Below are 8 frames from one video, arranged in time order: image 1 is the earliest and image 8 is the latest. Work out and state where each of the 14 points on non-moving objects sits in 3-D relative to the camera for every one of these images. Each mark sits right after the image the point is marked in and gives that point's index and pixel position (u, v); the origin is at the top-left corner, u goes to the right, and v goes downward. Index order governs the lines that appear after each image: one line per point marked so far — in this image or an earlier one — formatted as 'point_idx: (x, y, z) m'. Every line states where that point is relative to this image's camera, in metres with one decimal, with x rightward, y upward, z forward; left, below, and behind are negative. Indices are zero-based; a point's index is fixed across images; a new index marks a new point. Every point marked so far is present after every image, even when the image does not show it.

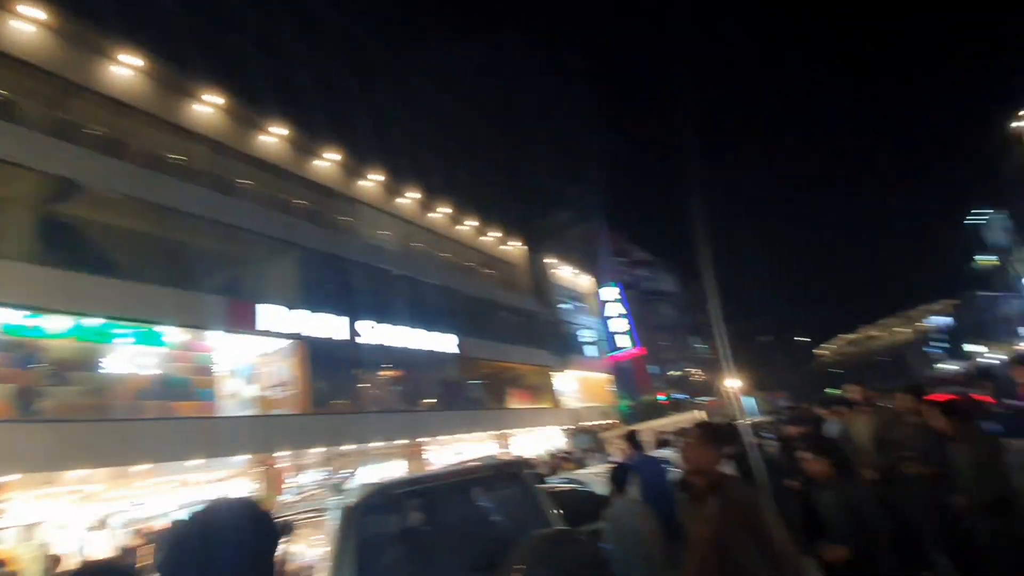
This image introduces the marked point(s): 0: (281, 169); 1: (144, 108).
0: (-7.1, +4.0, +19.3) m
1: (-9.1, +4.7, +15.4) m
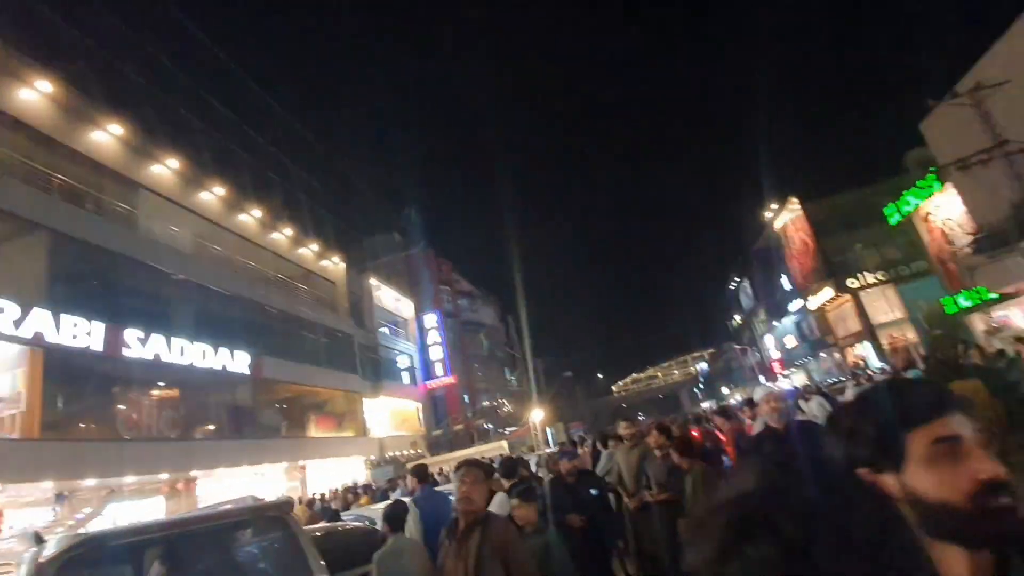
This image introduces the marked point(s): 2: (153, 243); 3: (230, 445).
0: (-12.1, +4.2, +16.0) m
1: (-12.8, +5.1, +11.6) m
2: (-10.4, +1.4, +18.3) m
3: (-8.7, -4.8, +19.1) m
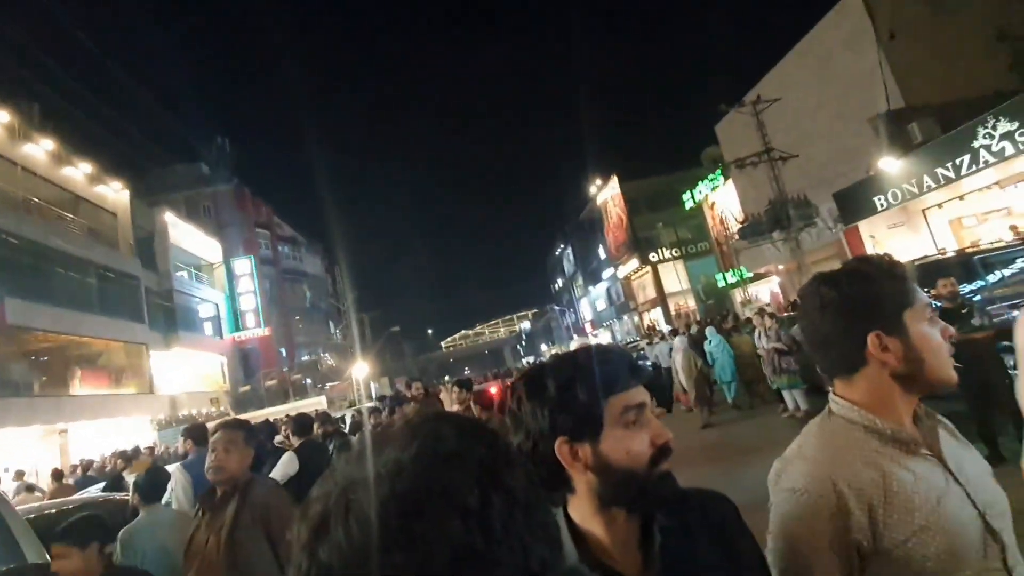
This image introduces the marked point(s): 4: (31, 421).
0: (-16.1, +5.9, +11.5) m
1: (-15.5, +6.6, +7.2) m
2: (-15.2, +3.3, +14.4) m
3: (-14.1, -3.0, +16.0) m
4: (-14.2, -3.9, +18.7) m
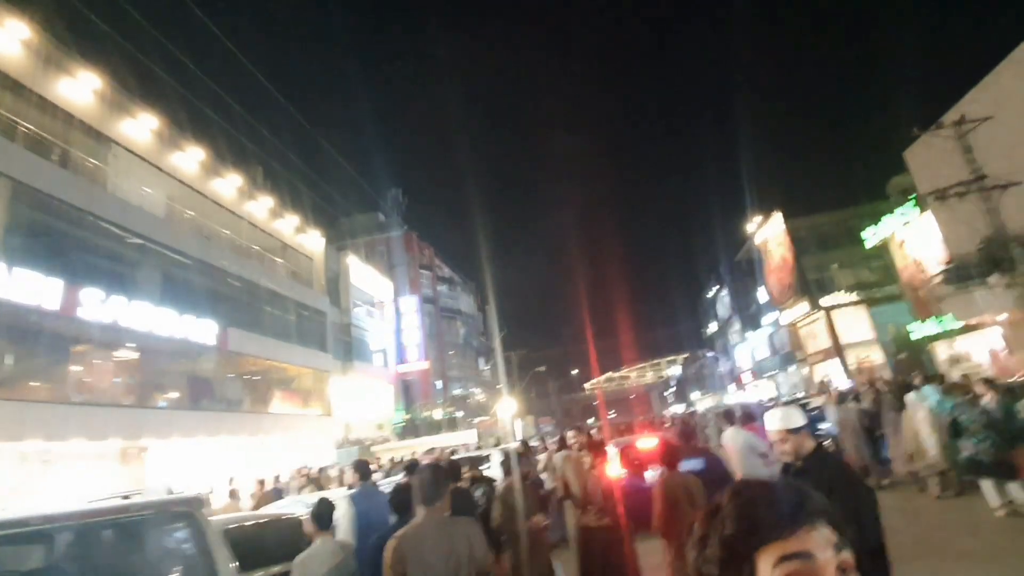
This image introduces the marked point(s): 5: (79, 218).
0: (-12.8, +5.2, +15.8) m
1: (-13.2, +6.2, +11.5) m
2: (-11.3, +2.4, +18.2) m
3: (-10.1, -3.9, +19.2) m
4: (-9.6, -5.1, +21.7) m
5: (-11.5, +1.9, +16.4) m
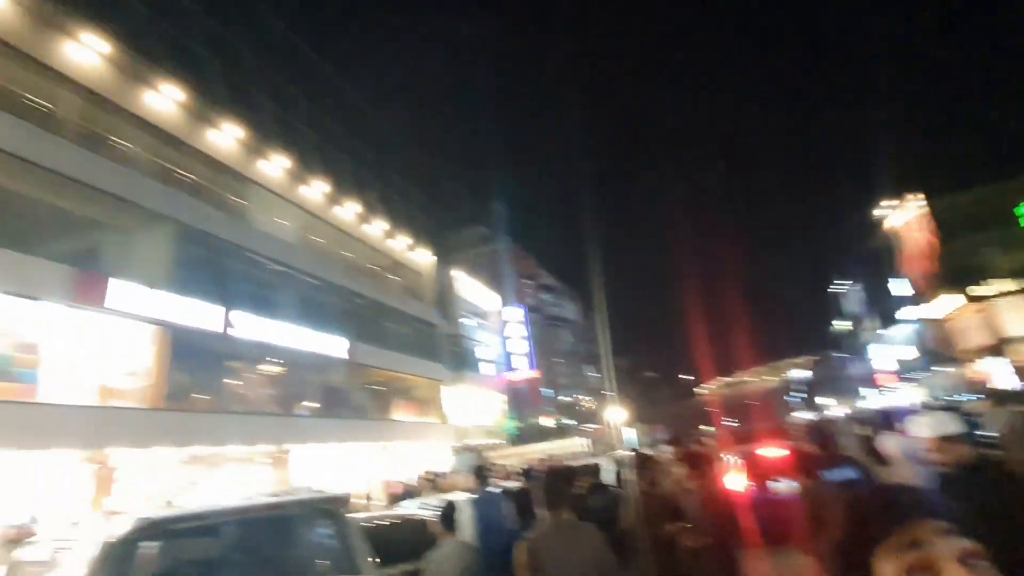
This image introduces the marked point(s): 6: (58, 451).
0: (-10.1, +4.5, +18.2) m
1: (-11.3, +5.4, +14.0) m
2: (-8.1, +1.7, +20.3) m
3: (-6.5, -4.6, +21.0) m
4: (-5.5, -5.7, +23.3) m
5: (-8.5, +1.2, +18.6) m
6: (-9.0, -3.2, +12.2) m
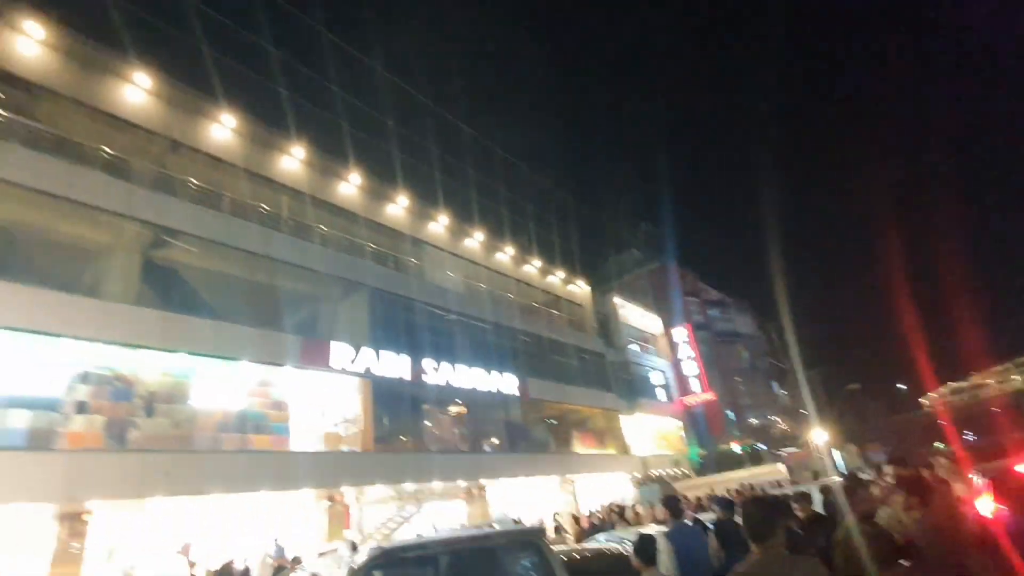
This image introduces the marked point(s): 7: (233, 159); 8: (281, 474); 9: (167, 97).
0: (-5.3, +2.5, +21.0) m
1: (-7.7, +3.5, +17.3) m
2: (-2.6, 0.0, +22.3) m
3: (-0.1, -6.1, +22.2) m
4: (+1.5, -7.1, +24.2) m
5: (-3.4, -0.5, +20.7) m
6: (-4.9, -4.7, +14.4) m
7: (-7.7, +3.6, +17.2) m
8: (-5.2, -4.2, +14.0) m
9: (-8.9, +5.0, +16.1) m
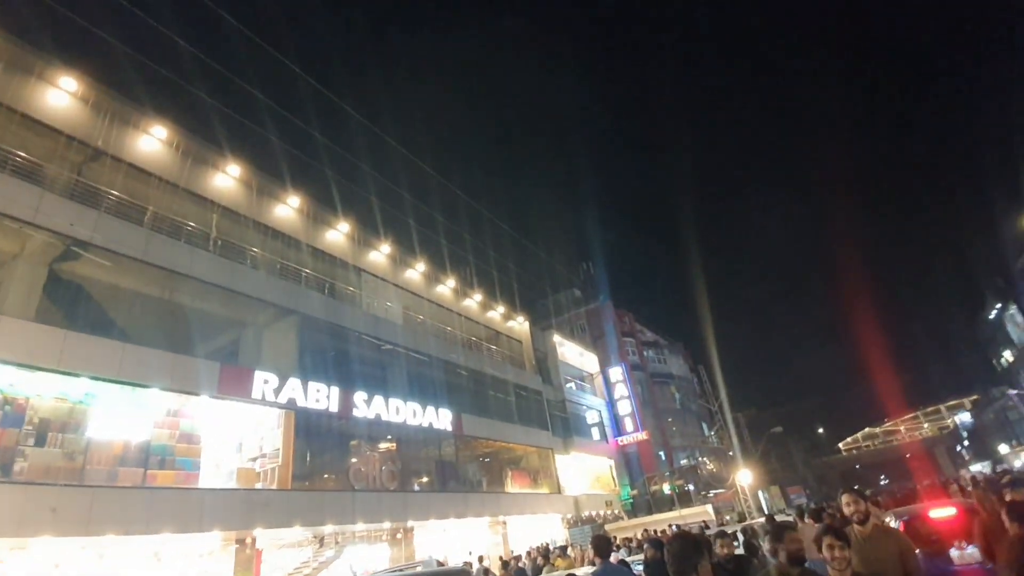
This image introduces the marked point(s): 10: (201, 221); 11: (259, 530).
0: (-7.2, +1.7, +20.2) m
1: (-9.2, +2.9, +16.3) m
2: (-4.7, -1.1, +21.6) m
3: (-2.5, -7.2, +21.4) m
4: (-1.1, -8.5, +23.4) m
5: (-5.4, -1.5, +19.9) m
6: (-6.5, -5.2, +13.3) m
7: (-9.2, +3.0, +16.3) m
8: (-6.8, -4.7, +12.9) m
9: (-10.2, +4.5, +15.2) m
10: (-8.5, +1.9, +17.1) m
11: (-5.8, -5.6, +14.4) m
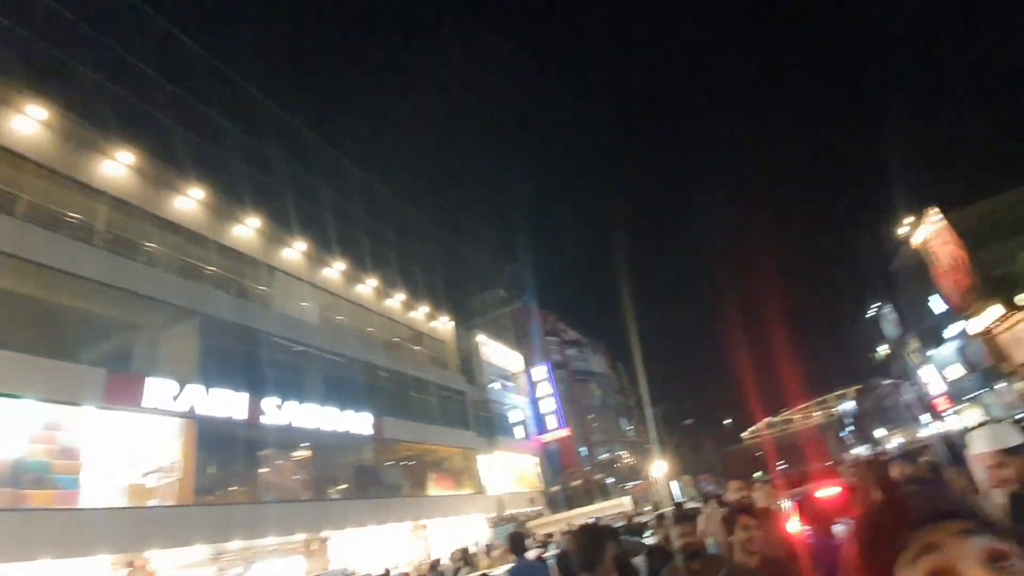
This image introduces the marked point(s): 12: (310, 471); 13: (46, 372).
0: (-9.7, +1.7, +18.7) m
1: (-11.1, +3.0, +14.7) m
2: (-7.4, -1.0, +20.5) m
3: (-5.2, -7.2, +20.5) m
4: (-4.0, -8.4, +22.7) m
5: (-7.8, -1.4, +18.7) m
6: (-8.1, -5.2, +12.0) m
7: (-11.2, +3.1, +14.7) m
8: (-8.3, -4.6, +11.5) m
9: (-12.1, +4.6, +13.4) m
10: (-10.6, +1.9, +15.5) m
11: (-7.6, -5.6, +13.1) m
12: (-6.2, -5.7, +19.1) m
13: (-9.2, -1.7, +12.2) m
